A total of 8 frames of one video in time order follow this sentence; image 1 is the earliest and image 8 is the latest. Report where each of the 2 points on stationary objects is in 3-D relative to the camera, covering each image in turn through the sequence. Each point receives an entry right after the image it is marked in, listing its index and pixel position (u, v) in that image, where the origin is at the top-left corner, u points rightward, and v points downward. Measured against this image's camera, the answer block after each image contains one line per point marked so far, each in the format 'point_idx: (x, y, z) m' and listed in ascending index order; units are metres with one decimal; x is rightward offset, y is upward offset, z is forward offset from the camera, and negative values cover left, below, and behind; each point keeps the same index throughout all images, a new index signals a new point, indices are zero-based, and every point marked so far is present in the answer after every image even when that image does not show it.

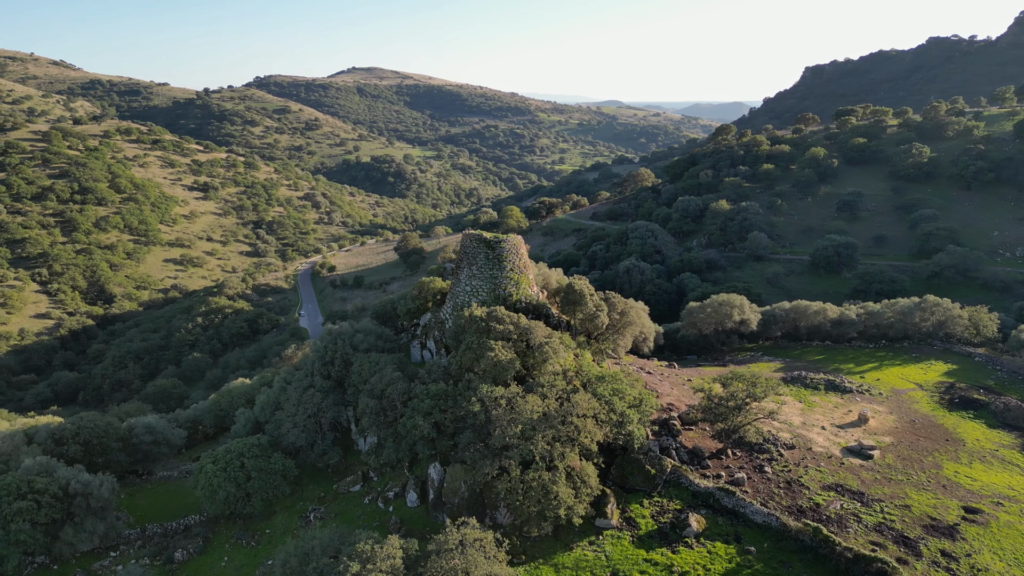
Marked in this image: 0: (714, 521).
0: (+5.4, -6.2, +19.3) m
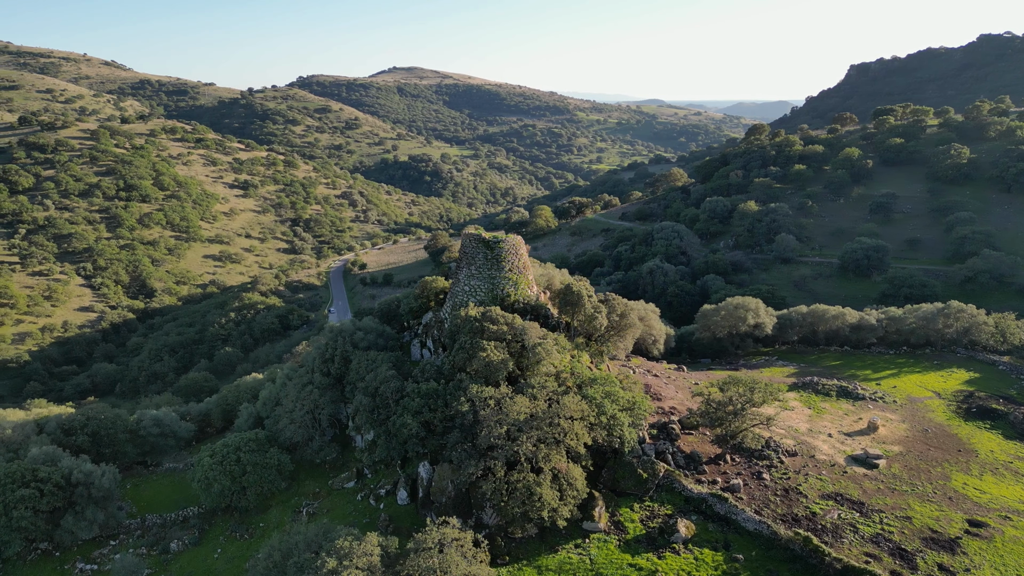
0: (+5.0, -6.3, +19.0) m
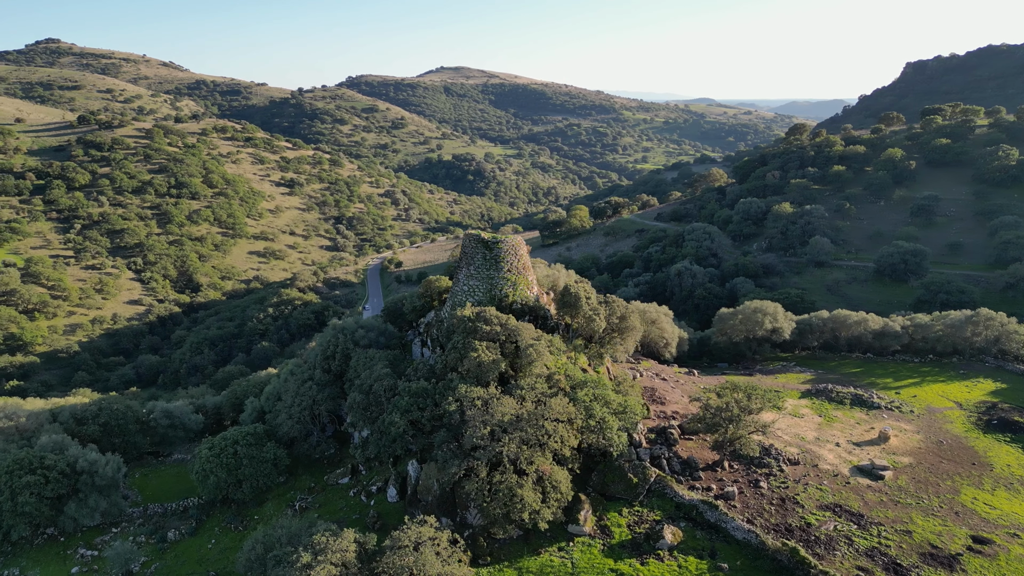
0: (+4.7, -6.4, +18.7) m
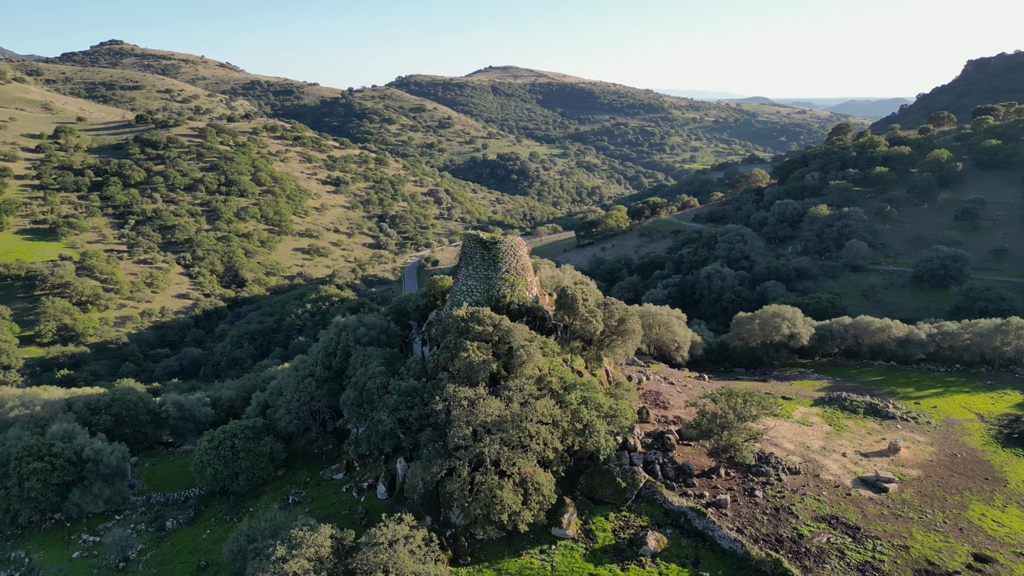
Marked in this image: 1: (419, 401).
0: (+4.2, -6.5, +18.5) m
1: (-2.5, -3.1, +19.7) m
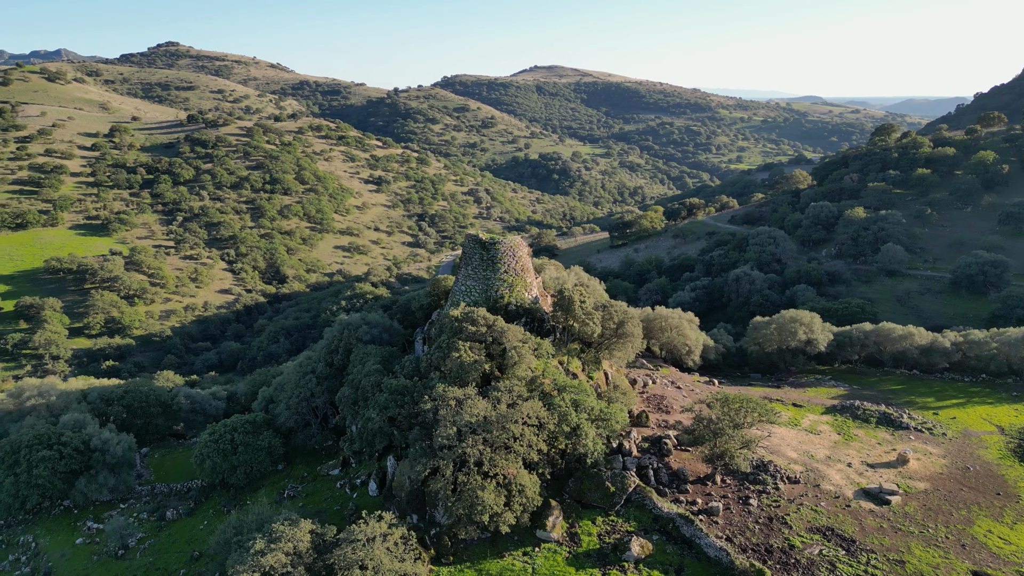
0: (+3.8, -6.6, +18.2) m
1: (-2.8, -3.1, +19.8) m
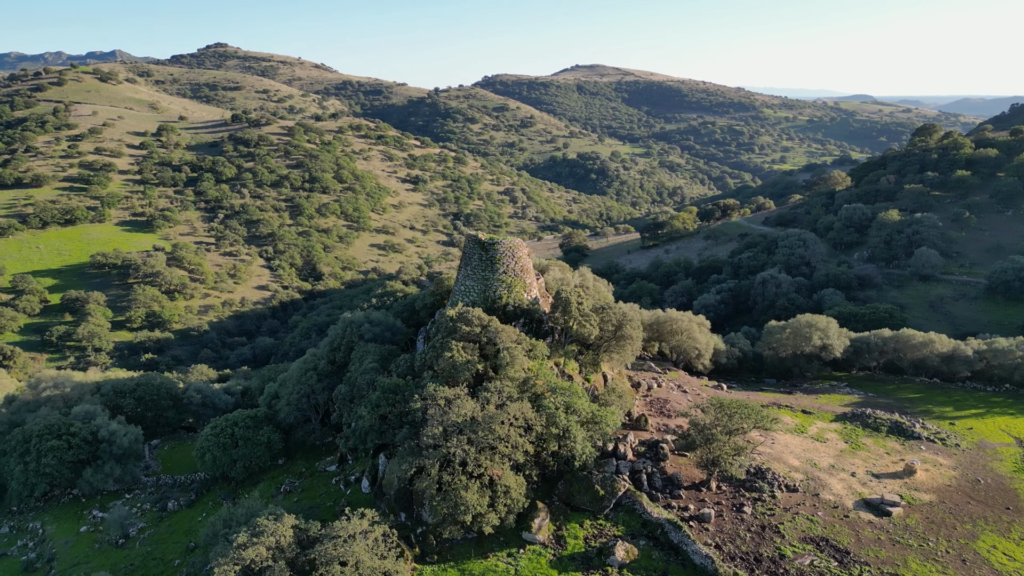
0: (+3.4, -6.6, +18.0) m
1: (-3.1, -3.0, +20.0) m
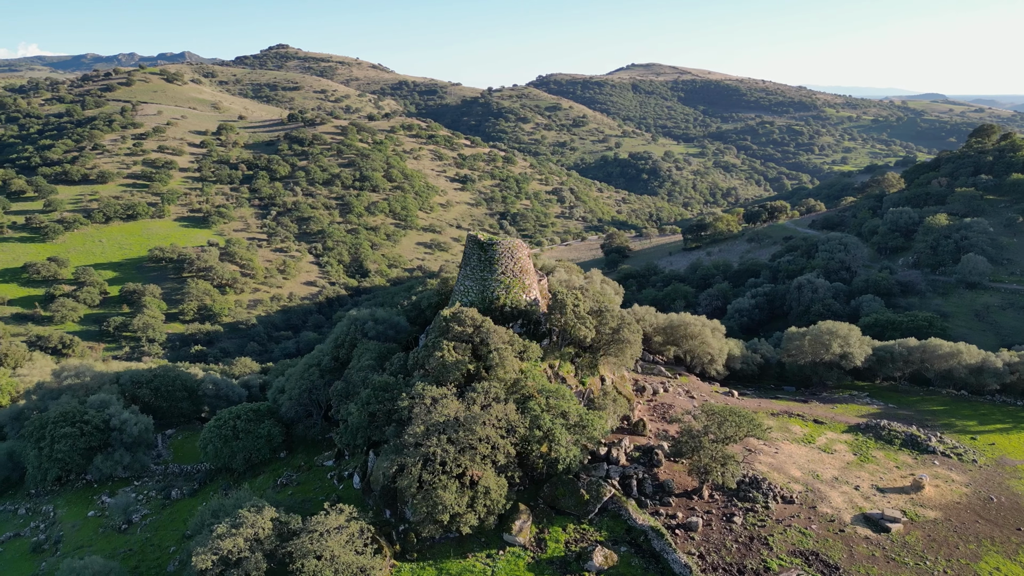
0: (+2.9, -6.7, +17.8) m
1: (-3.4, -3.0, +20.2) m
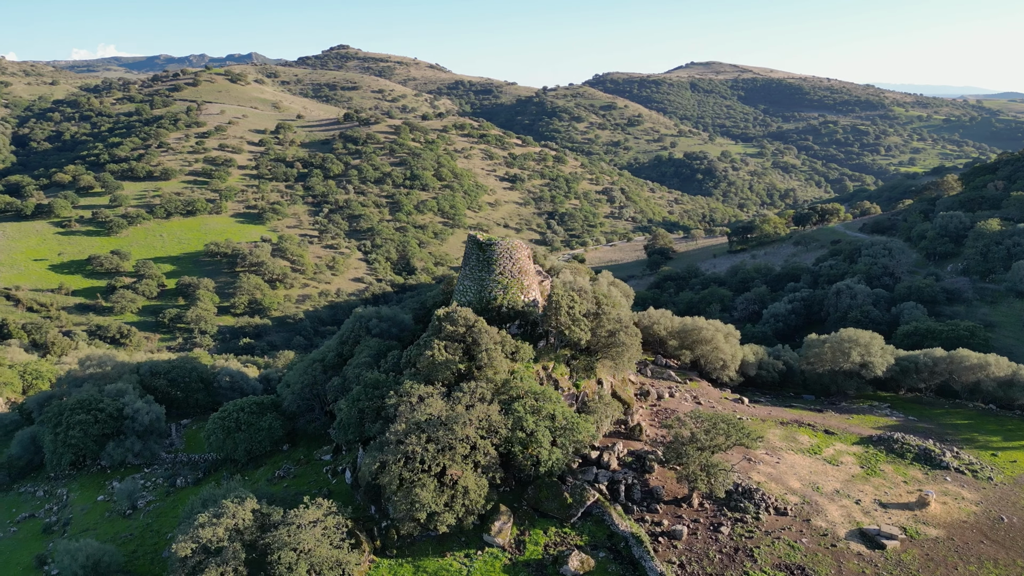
0: (+2.3, -6.8, +17.7) m
1: (-3.7, -3.0, +20.4) m
